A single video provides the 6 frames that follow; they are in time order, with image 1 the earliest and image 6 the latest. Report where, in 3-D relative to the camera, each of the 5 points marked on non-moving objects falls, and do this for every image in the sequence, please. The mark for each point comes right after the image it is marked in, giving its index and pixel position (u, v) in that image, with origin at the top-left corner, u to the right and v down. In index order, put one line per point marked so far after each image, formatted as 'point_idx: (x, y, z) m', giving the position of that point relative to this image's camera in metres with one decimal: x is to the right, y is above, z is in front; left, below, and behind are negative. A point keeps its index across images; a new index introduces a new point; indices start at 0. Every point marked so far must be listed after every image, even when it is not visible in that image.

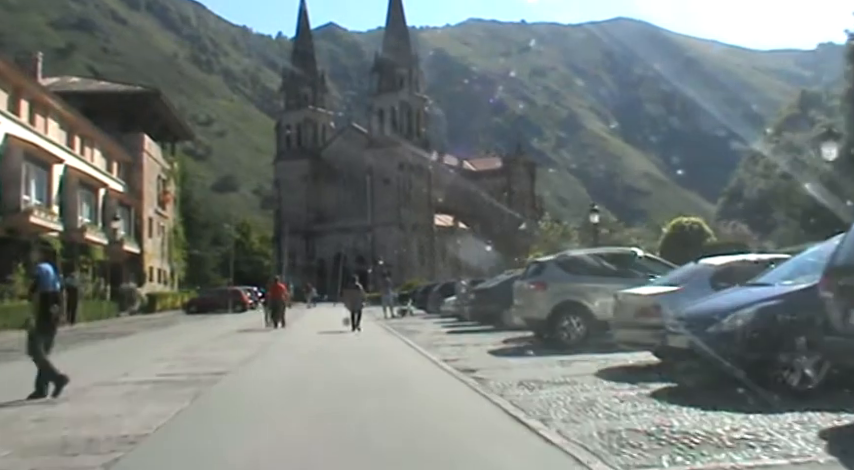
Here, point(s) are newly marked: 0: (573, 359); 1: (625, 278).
0: (+2.8, -2.4, +15.2) m
1: (+4.6, -1.0, +18.2) m
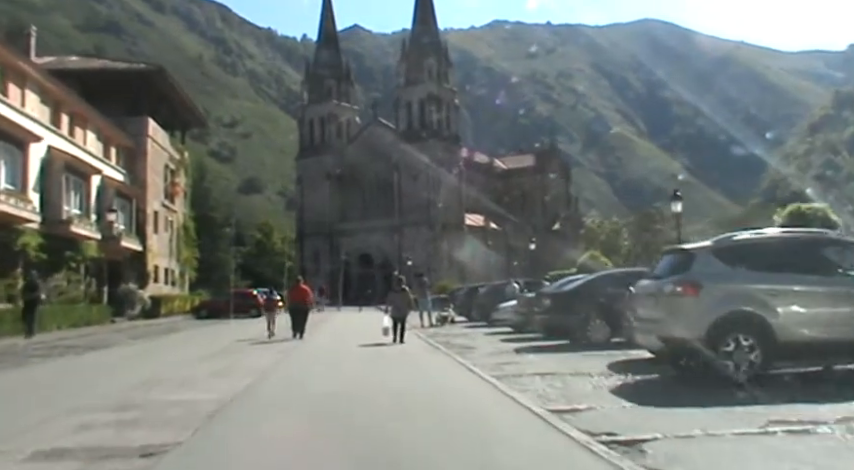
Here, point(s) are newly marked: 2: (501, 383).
0: (+4.0, -2.0, +8.4) m
1: (+5.8, -0.6, +11.4) m
2: (+1.2, -2.5, +13.5) m
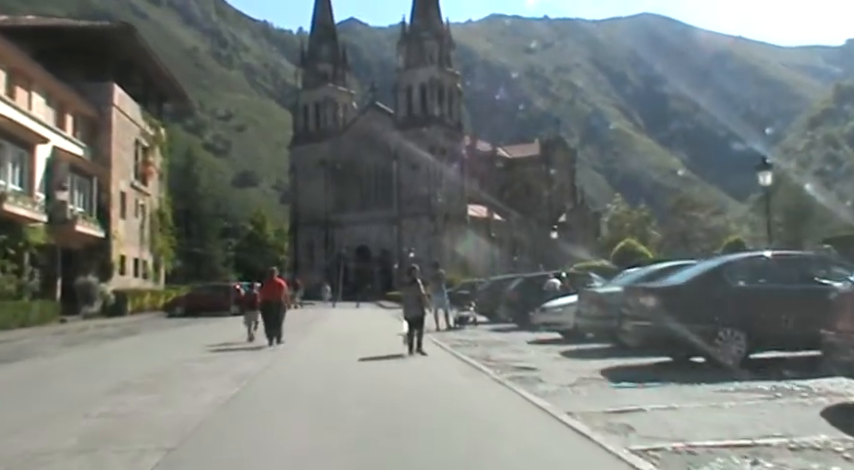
0: (+4.7, -1.5, +1.6) m
1: (+6.5, -0.1, +4.6) m
2: (+1.9, -2.0, +6.6) m
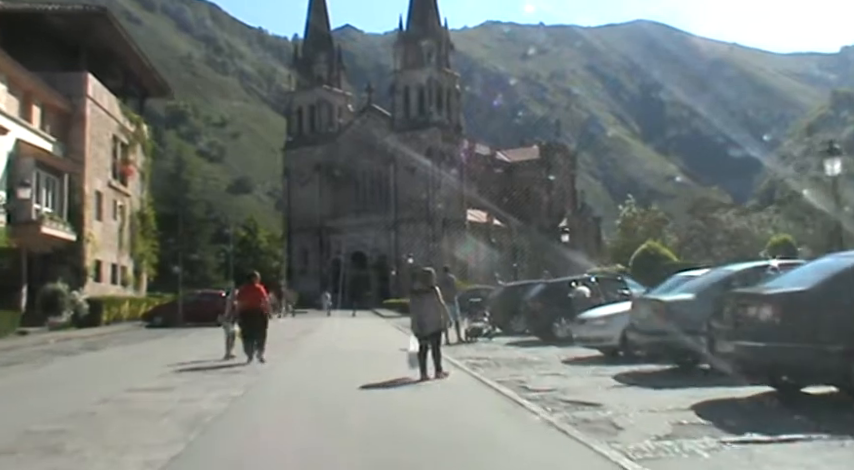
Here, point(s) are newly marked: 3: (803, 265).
0: (+5.1, -1.2, -2.0) m
1: (+6.9, +0.2, +1.0) m
2: (+2.3, -1.7, +3.0) m
3: (+5.3, -0.4, +11.1) m
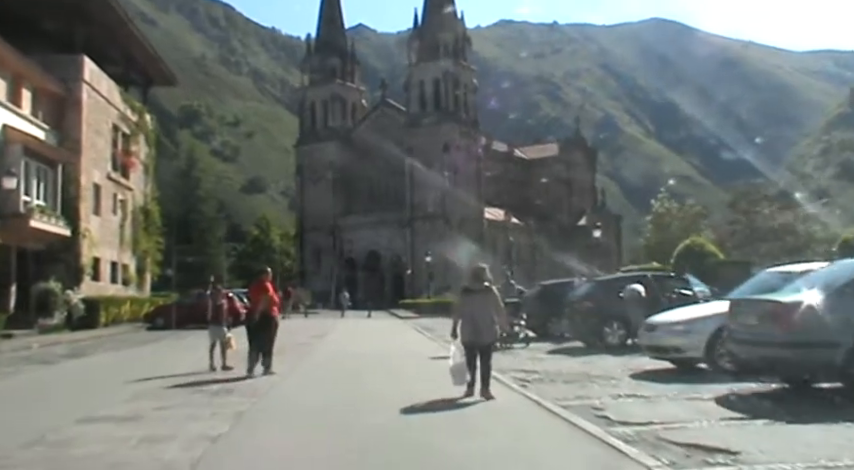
0: (+5.4, -1.0, -5.2) m
1: (+7.3, +0.4, -2.3) m
2: (+2.7, -1.5, -0.2) m
3: (+5.9, -0.2, +7.9) m
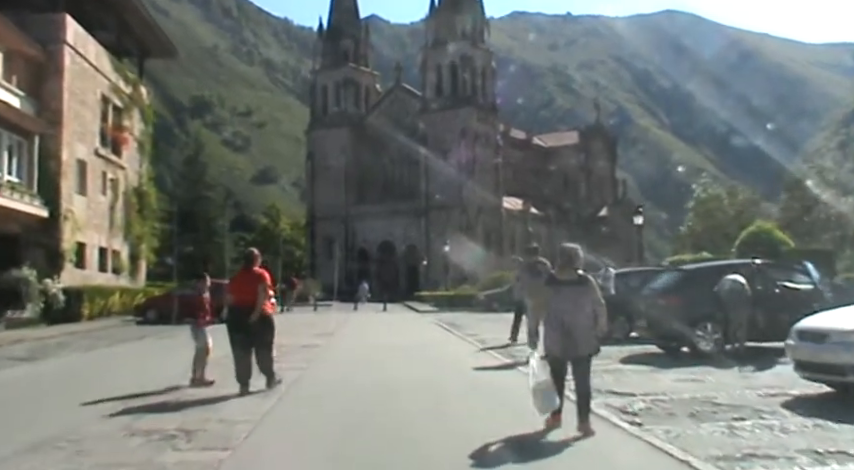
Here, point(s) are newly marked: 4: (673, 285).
0: (+5.9, -0.7, -9.7) m
1: (+7.8, +0.7, -6.8) m
2: (+3.3, -1.2, -4.6) m
3: (+6.5, +0.2, +3.4) m
4: (+5.3, -1.0, +16.7) m
